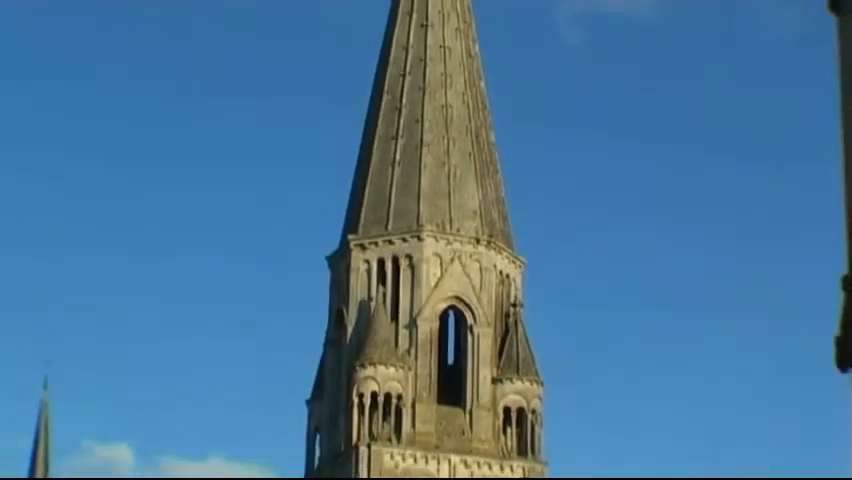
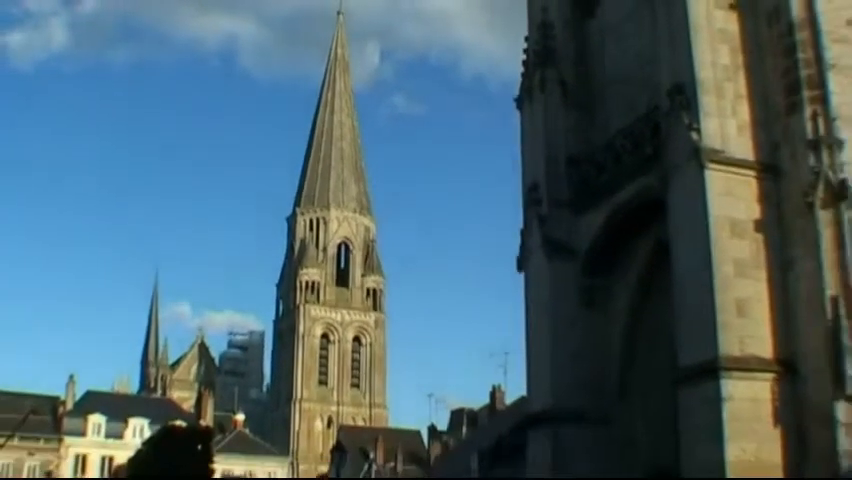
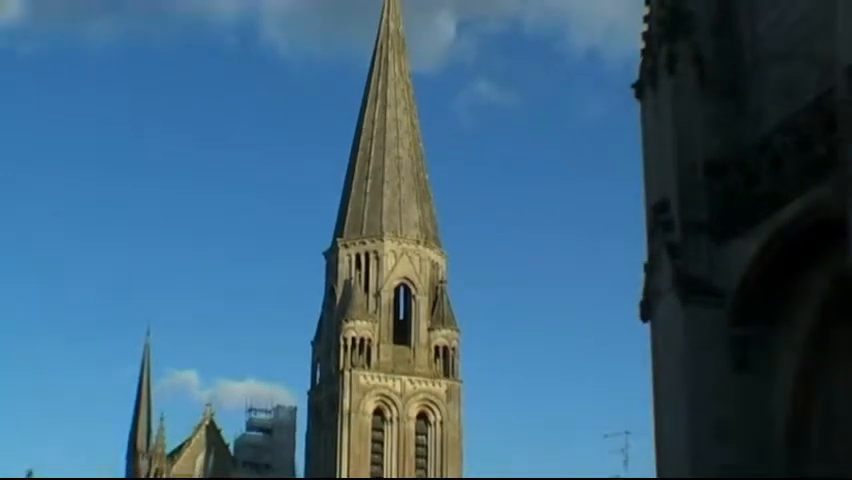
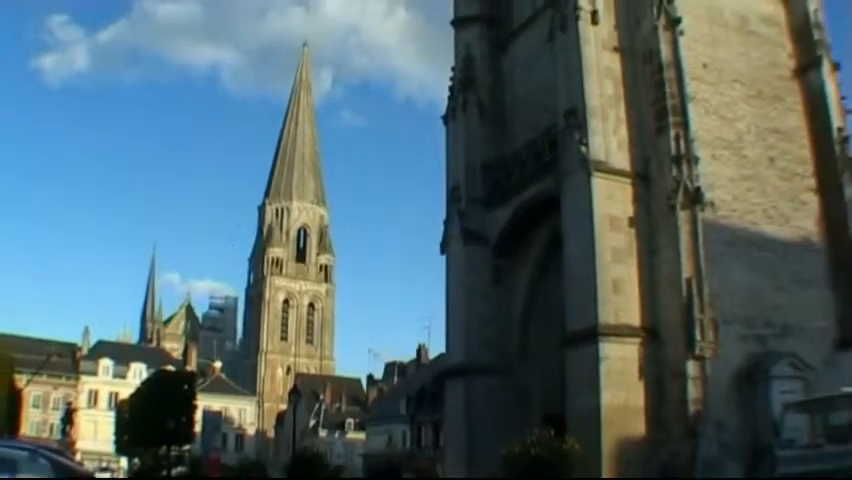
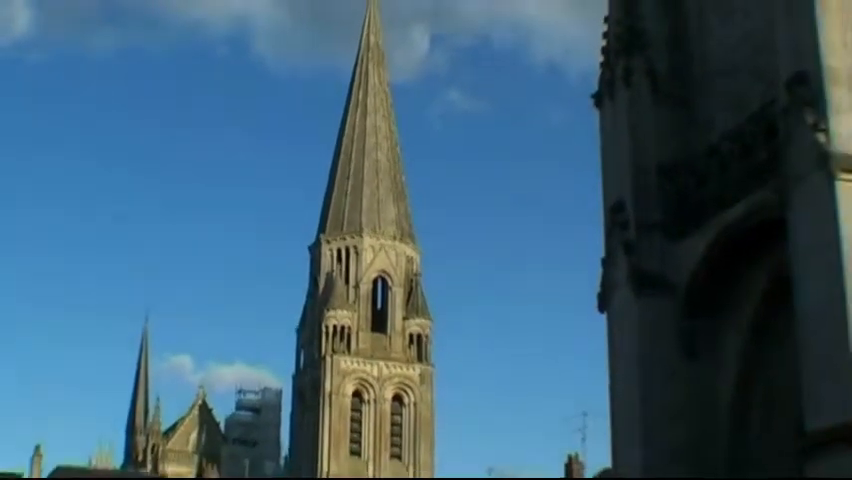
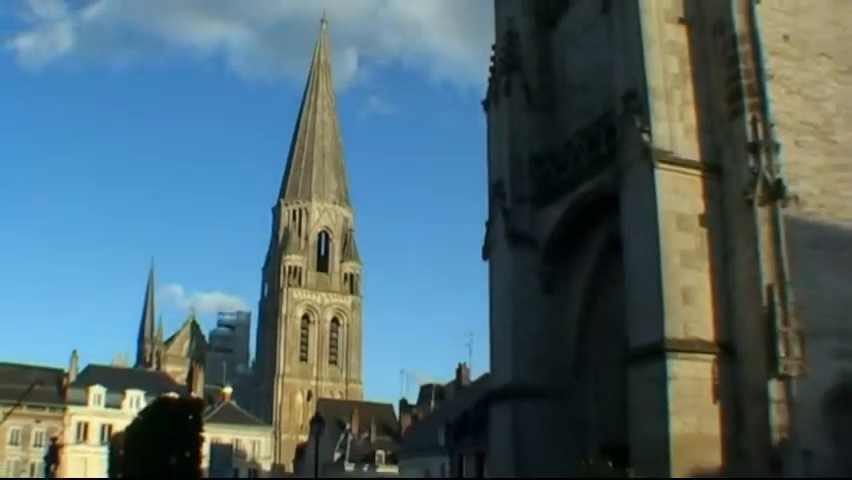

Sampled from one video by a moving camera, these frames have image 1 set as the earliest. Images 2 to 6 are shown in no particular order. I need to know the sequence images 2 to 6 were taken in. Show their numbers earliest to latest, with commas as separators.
3, 5, 2, 6, 4
